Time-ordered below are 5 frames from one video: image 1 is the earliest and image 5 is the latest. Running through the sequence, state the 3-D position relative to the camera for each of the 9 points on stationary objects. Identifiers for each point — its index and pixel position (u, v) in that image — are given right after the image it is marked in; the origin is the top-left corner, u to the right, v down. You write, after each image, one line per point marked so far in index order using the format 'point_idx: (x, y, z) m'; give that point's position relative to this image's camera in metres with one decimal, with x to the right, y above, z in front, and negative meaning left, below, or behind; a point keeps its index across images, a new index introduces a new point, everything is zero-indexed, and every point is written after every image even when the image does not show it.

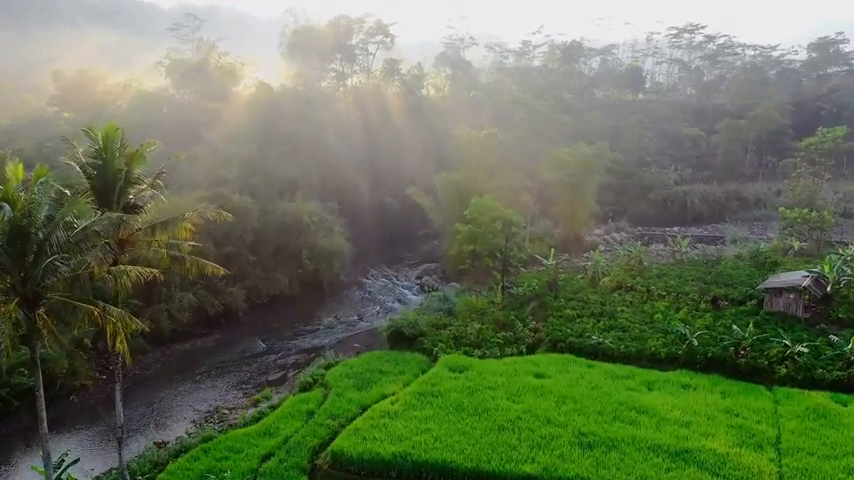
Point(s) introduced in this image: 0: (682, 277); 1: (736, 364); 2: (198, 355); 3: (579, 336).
0: (+8.6, -1.3, +19.0) m
1: (+7.1, -2.8, +12.8) m
2: (-7.0, -3.5, +17.3) m
3: (+3.9, -2.5, +14.6) m
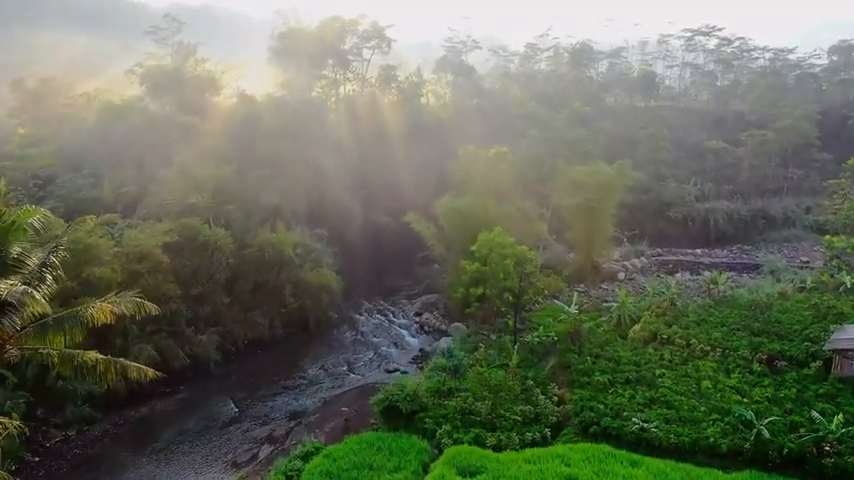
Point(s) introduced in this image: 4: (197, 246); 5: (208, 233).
0: (+8.6, -2.5, +16.3) m
1: (+7.1, -4.0, +10.1) m
2: (-7.0, -4.7, +14.5) m
3: (+4.0, -3.7, +11.9) m
4: (-7.2, -0.2, +17.6) m
5: (-6.9, +0.2, +17.8) m
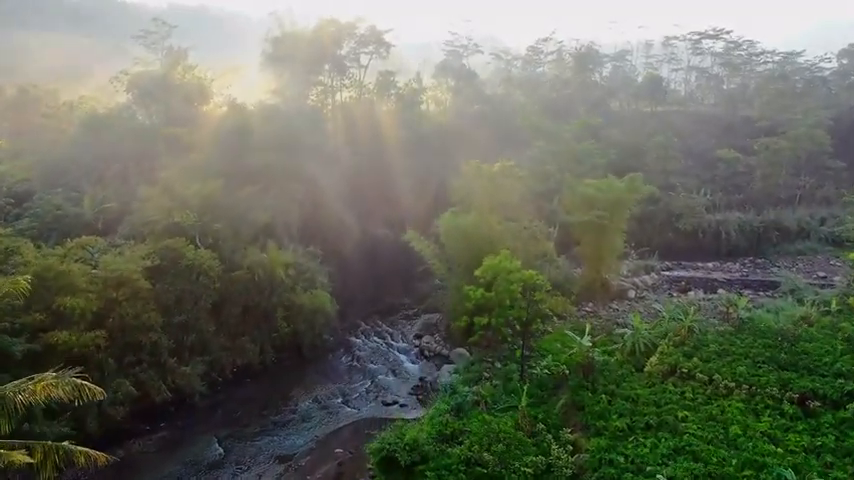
0: (+8.6, -3.1, +15.1) m
1: (+7.1, -4.7, +9.0) m
2: (-7.0, -5.4, +13.3) m
3: (+4.0, -4.4, +10.7) m
4: (-7.1, -0.9, +16.4) m
5: (-6.9, -0.5, +16.6) m
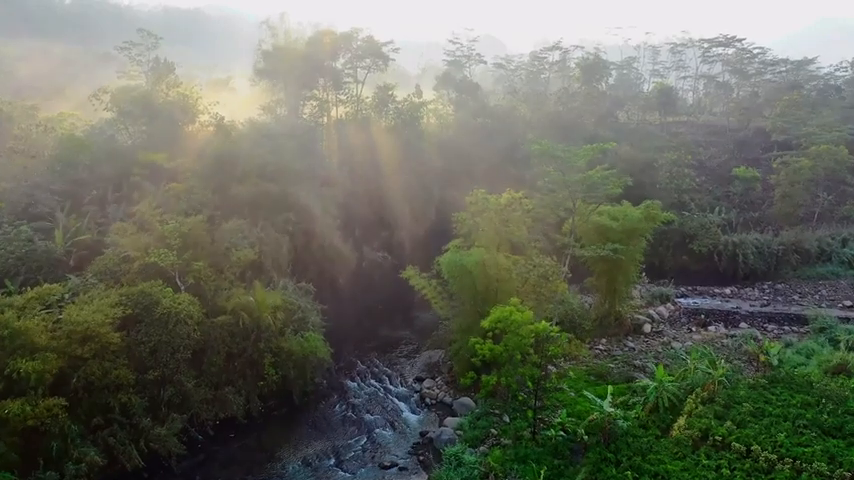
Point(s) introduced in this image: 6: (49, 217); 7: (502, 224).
0: (+8.7, -4.3, +13.5) m
1: (+7.2, -5.9, +7.4) m
2: (-6.9, -6.6, +11.8) m
3: (+4.0, -5.6, +9.2) m
4: (-7.1, -2.0, +14.8) m
5: (-6.8, -1.6, +15.0) m
6: (-12.8, +0.8, +19.0) m
7: (+2.3, +0.6, +17.8) m
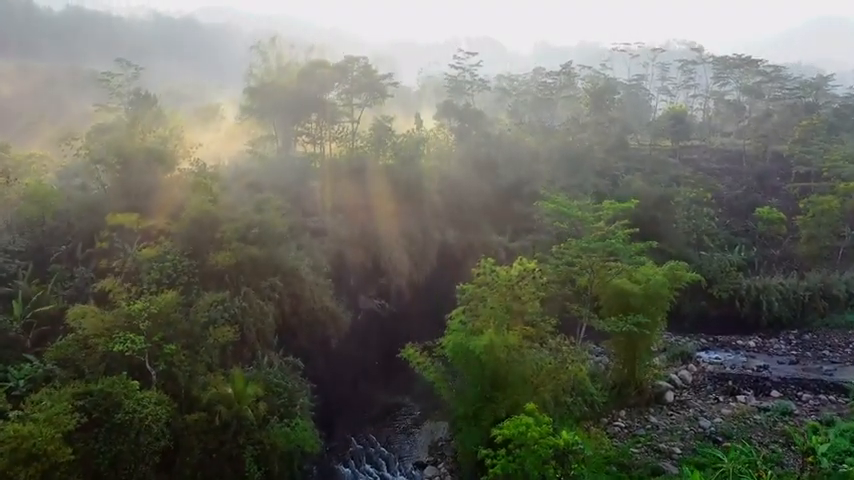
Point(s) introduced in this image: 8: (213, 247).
0: (+8.7, -6.4, +11.6) m
1: (+7.2, -8.0, +5.5) m
2: (-6.9, -8.7, +9.8) m
3: (+4.1, -7.7, +7.3) m
4: (-7.1, -4.2, +12.9) m
5: (-6.8, -3.8, +13.1) m
6: (-12.7, -1.3, +17.1) m
7: (+2.3, -1.5, +15.9) m
8: (-6.8, -0.1, +18.2) m
